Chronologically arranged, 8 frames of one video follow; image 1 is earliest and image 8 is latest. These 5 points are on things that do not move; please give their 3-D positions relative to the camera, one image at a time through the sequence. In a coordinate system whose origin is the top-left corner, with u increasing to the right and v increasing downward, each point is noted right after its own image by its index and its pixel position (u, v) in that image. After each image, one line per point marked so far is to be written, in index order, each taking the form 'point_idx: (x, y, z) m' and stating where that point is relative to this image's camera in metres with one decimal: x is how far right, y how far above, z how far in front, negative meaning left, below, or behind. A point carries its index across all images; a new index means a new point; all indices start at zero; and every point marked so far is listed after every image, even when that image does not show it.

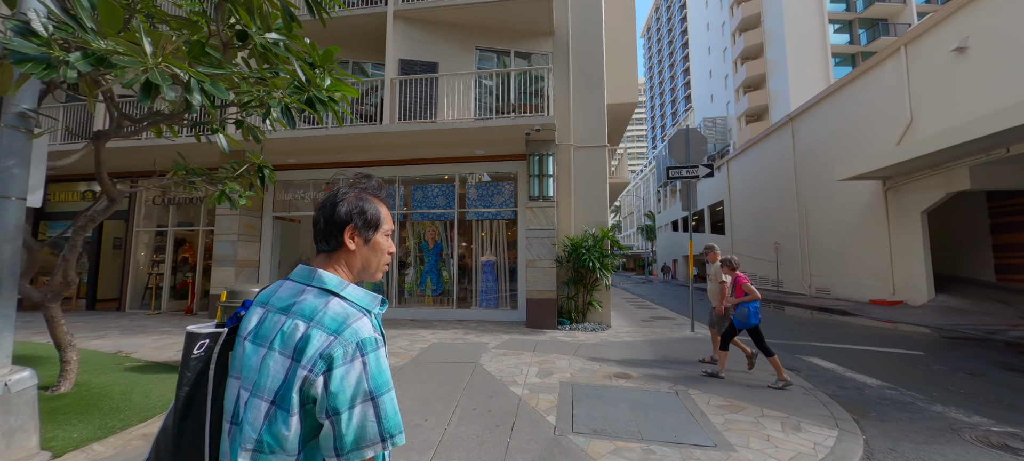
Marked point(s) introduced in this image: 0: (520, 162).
0: (+0.2, +1.6, +9.1) m
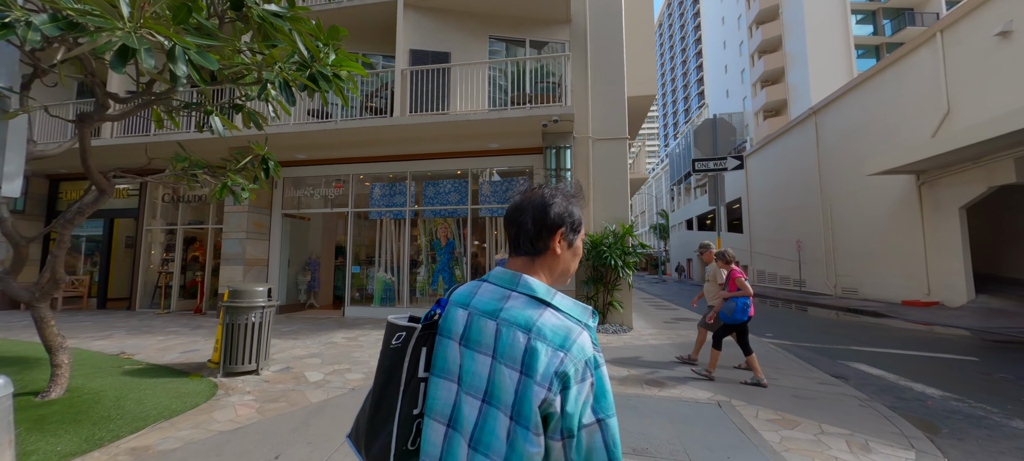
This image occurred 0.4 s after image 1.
0: (+0.5, +1.7, +8.7) m
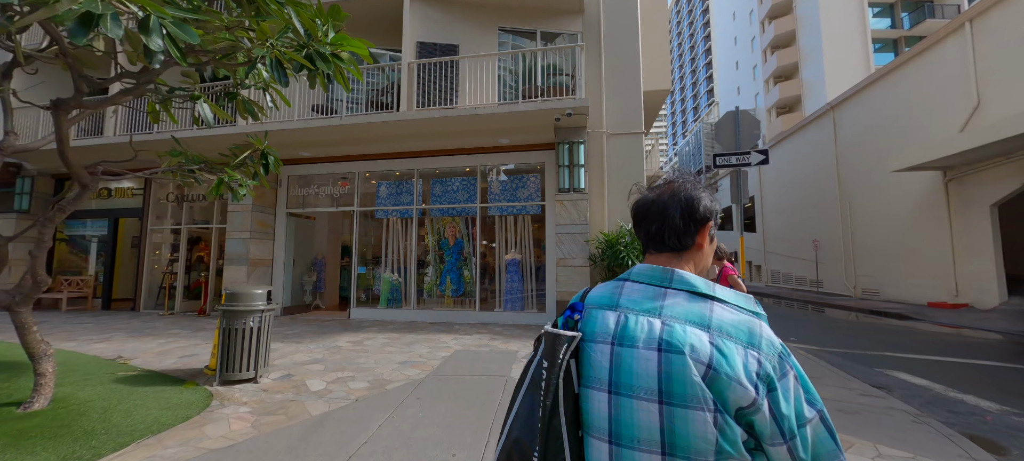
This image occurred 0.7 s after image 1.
0: (+0.8, +1.7, +8.3) m
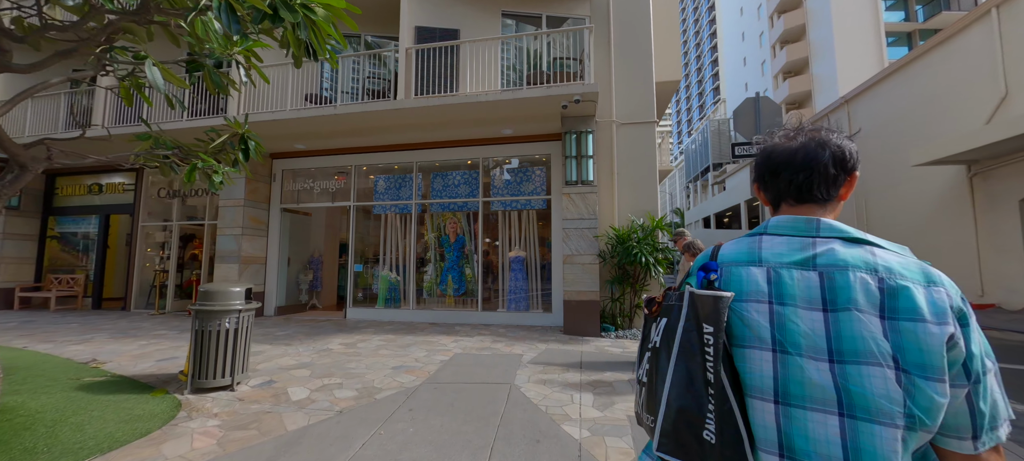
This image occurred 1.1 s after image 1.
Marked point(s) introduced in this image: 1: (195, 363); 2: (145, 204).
0: (+0.8, +1.8, +7.9) m
1: (-3.1, -1.3, +3.8) m
2: (-9.6, +0.7, +9.9) m
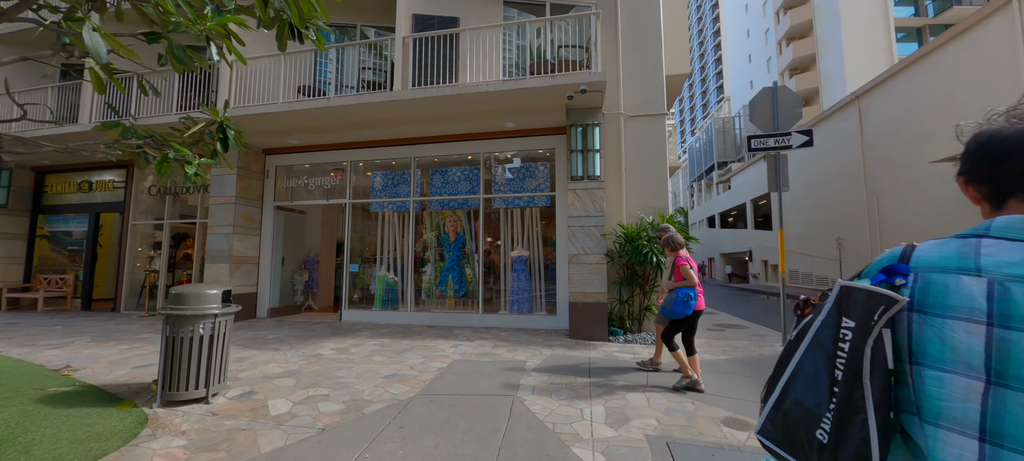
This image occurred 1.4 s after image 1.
0: (+0.9, +1.9, +7.5) m
1: (-3.1, -1.3, +3.4) m
2: (-9.5, +0.7, +9.6) m
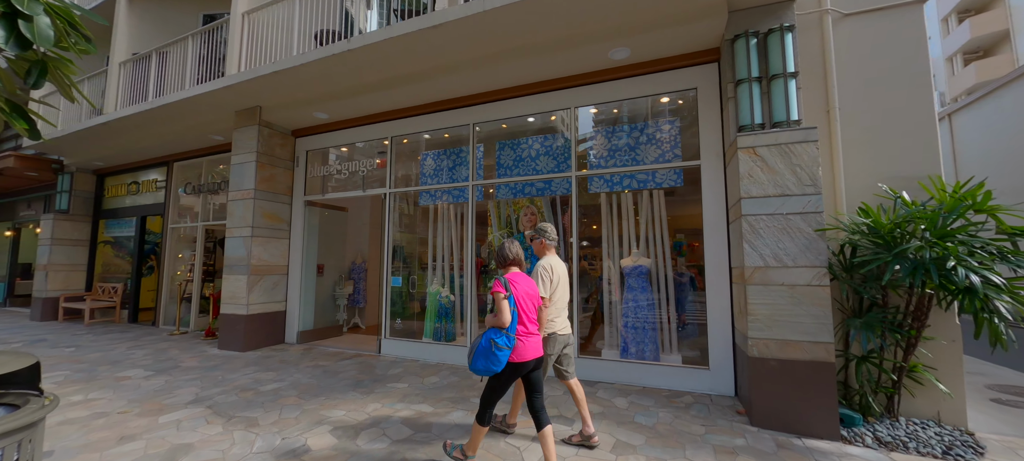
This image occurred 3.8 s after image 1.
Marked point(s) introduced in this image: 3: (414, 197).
0: (+2.2, +1.9, +4.6) m
1: (-2.4, -1.3, +1.3) m
2: (-7.6, +0.6, +8.6) m
3: (-1.6, +0.6, +6.3) m
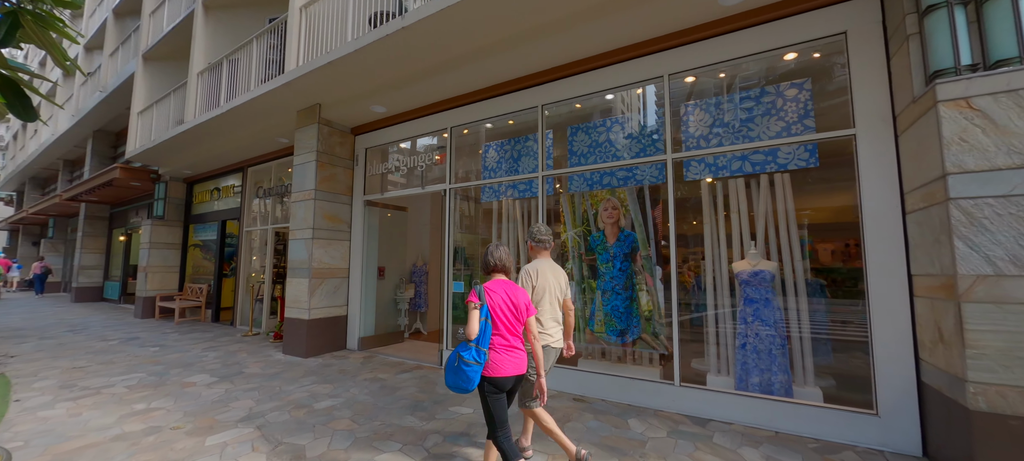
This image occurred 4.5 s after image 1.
0: (+3.0, +2.0, +3.4) m
1: (-2.1, -1.3, +0.9) m
2: (-6.1, +0.5, +8.8) m
3: (-0.6, +0.6, +5.8) m
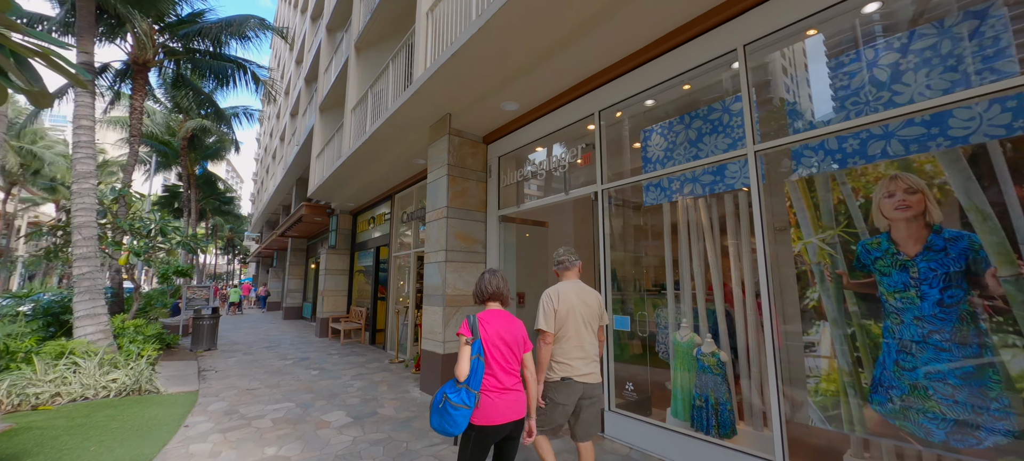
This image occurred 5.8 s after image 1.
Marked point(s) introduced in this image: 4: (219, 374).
0: (+3.9, +2.1, +1.0) m
1: (-1.6, -1.3, +0.1) m
2: (-2.7, -0.1, +9.1) m
3: (+1.4, +0.4, +4.3) m
4: (-4.9, -2.4, +6.3) m
